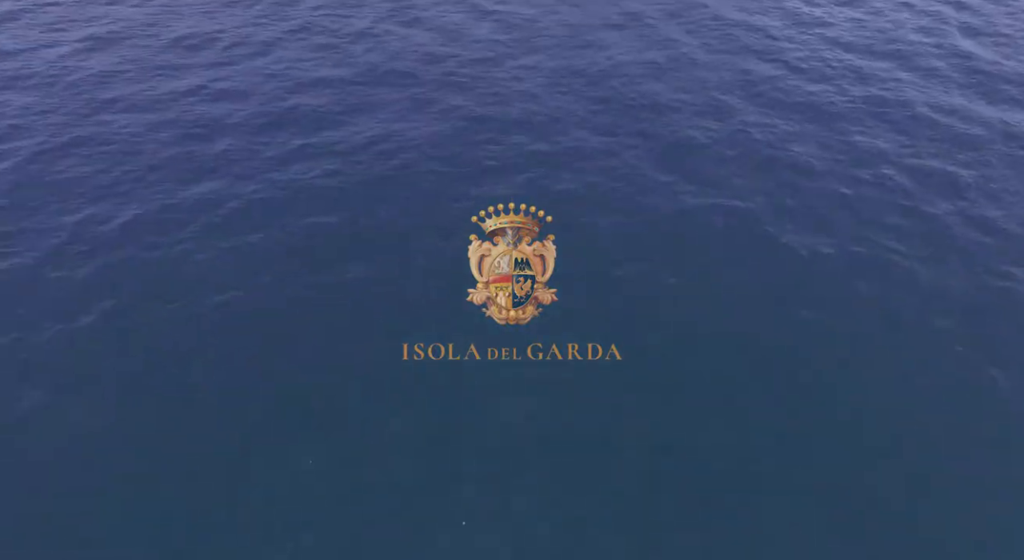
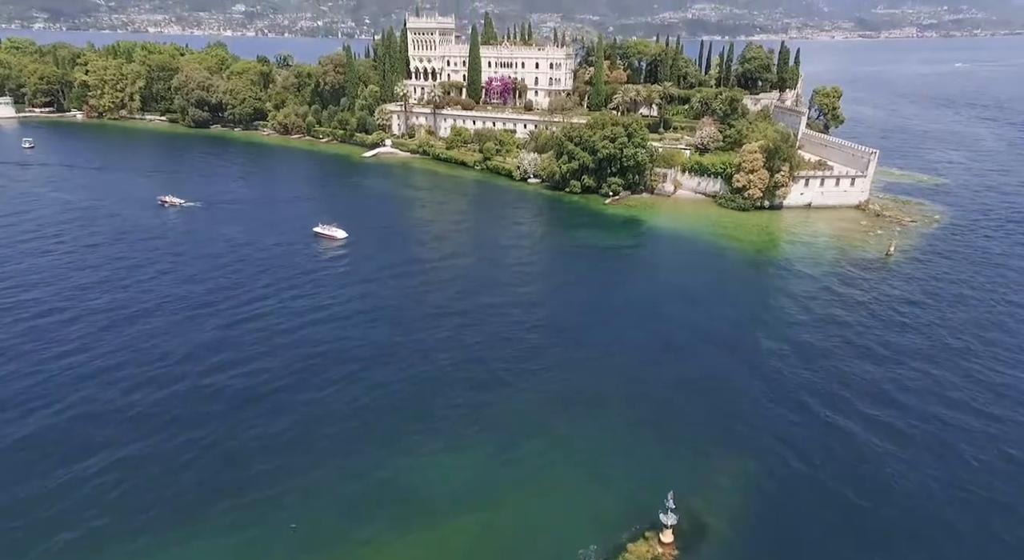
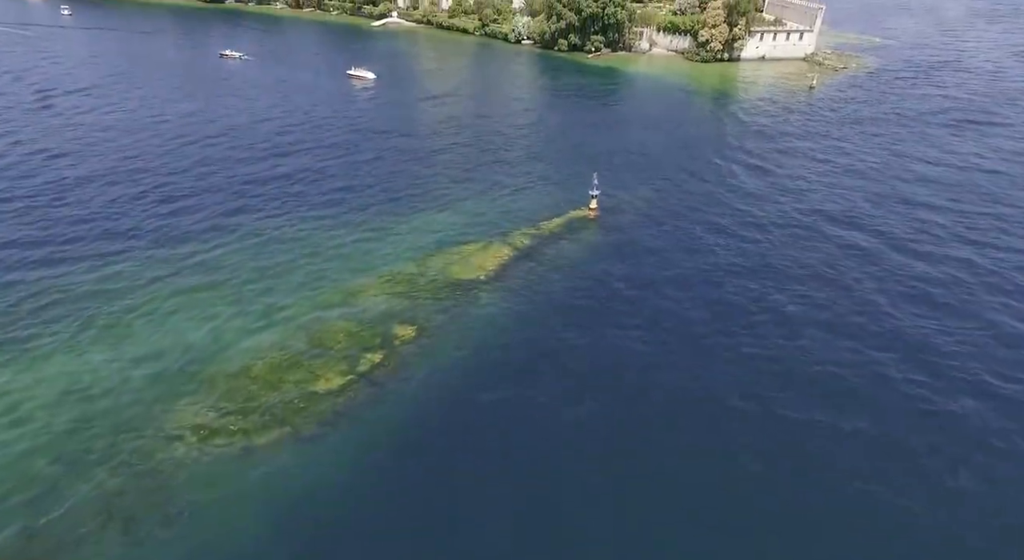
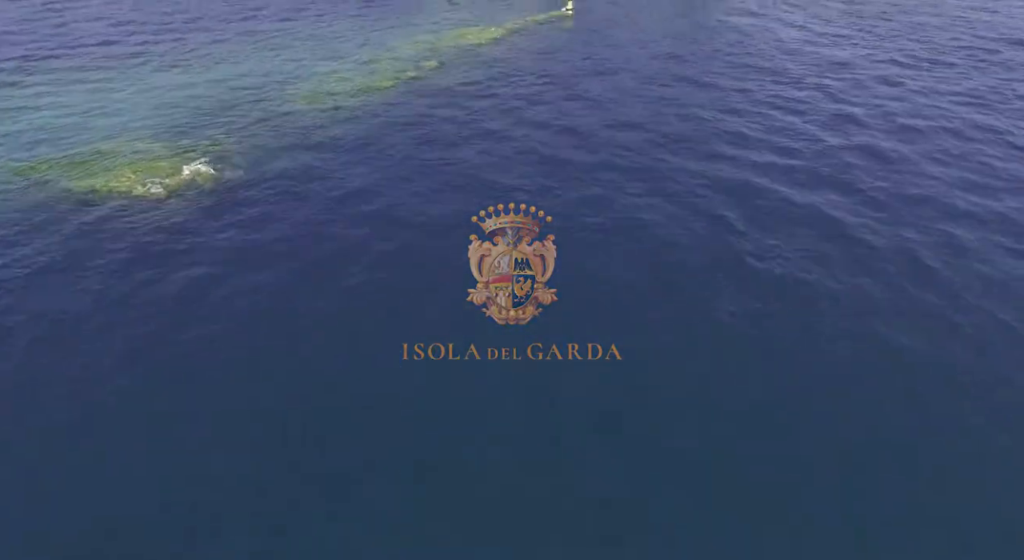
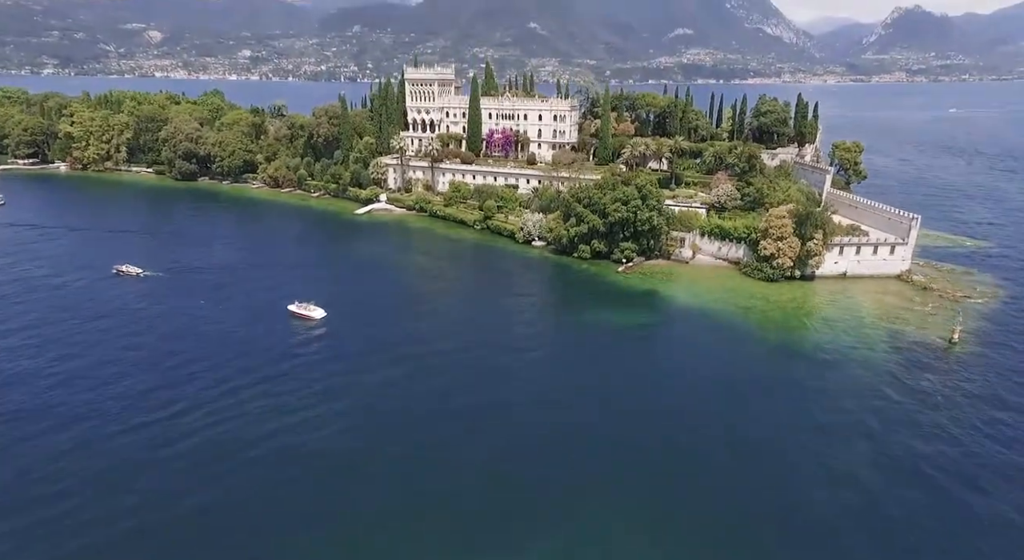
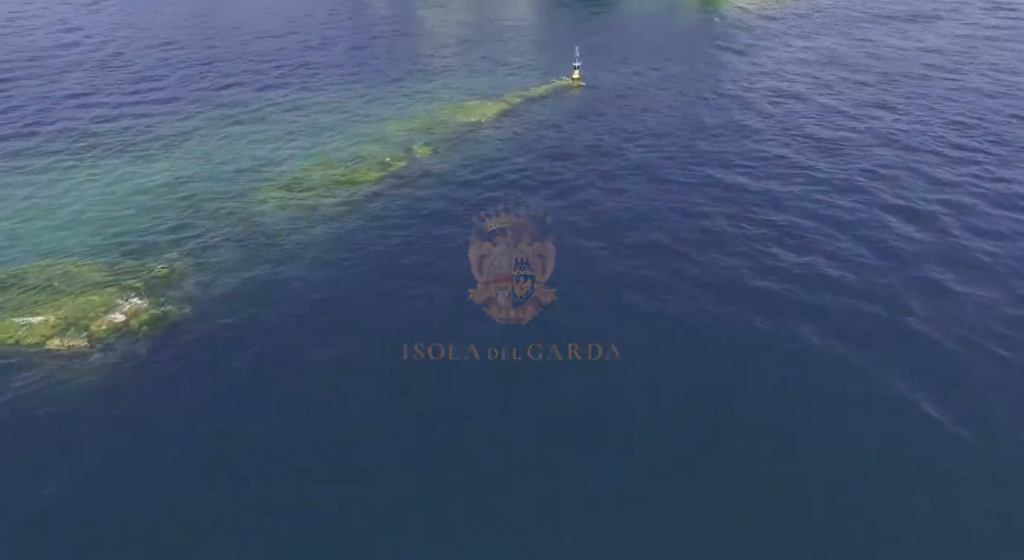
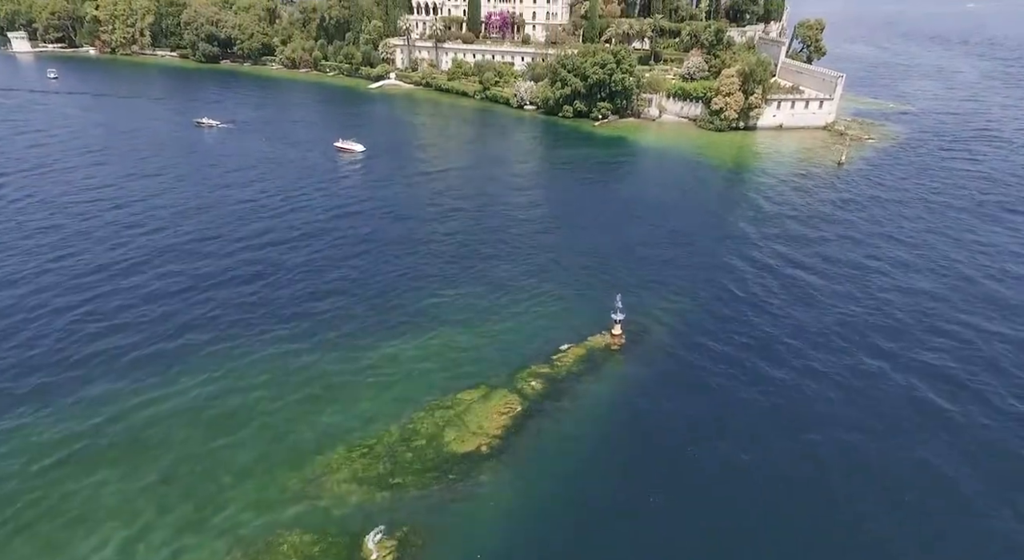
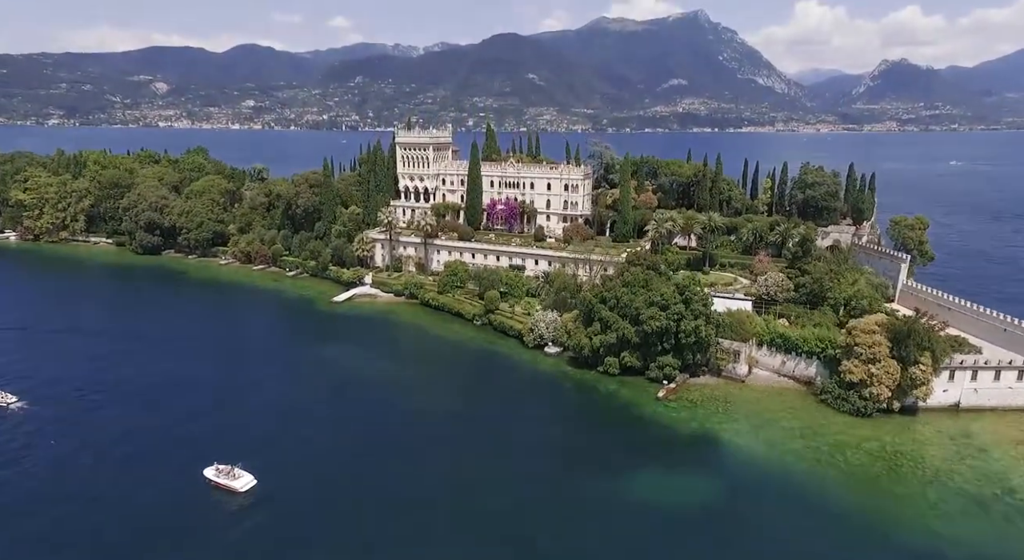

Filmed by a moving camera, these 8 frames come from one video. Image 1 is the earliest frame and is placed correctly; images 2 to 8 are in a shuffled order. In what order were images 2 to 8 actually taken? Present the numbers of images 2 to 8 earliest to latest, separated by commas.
4, 6, 3, 7, 2, 5, 8
